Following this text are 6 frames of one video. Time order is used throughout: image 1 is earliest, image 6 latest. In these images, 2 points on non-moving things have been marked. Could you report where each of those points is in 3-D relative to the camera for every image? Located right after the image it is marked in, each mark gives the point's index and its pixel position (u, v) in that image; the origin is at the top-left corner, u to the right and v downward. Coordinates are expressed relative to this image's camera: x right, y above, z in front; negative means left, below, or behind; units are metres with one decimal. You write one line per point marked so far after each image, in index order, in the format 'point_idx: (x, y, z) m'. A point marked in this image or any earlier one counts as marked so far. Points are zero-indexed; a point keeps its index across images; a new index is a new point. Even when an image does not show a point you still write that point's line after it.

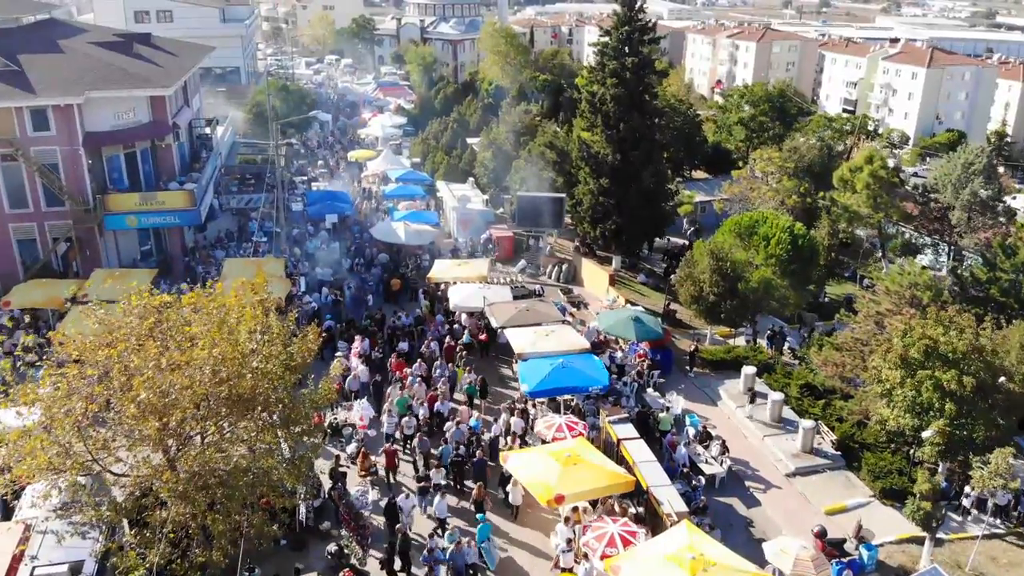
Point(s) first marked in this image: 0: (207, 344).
0: (-4.4, -0.8, +14.5) m
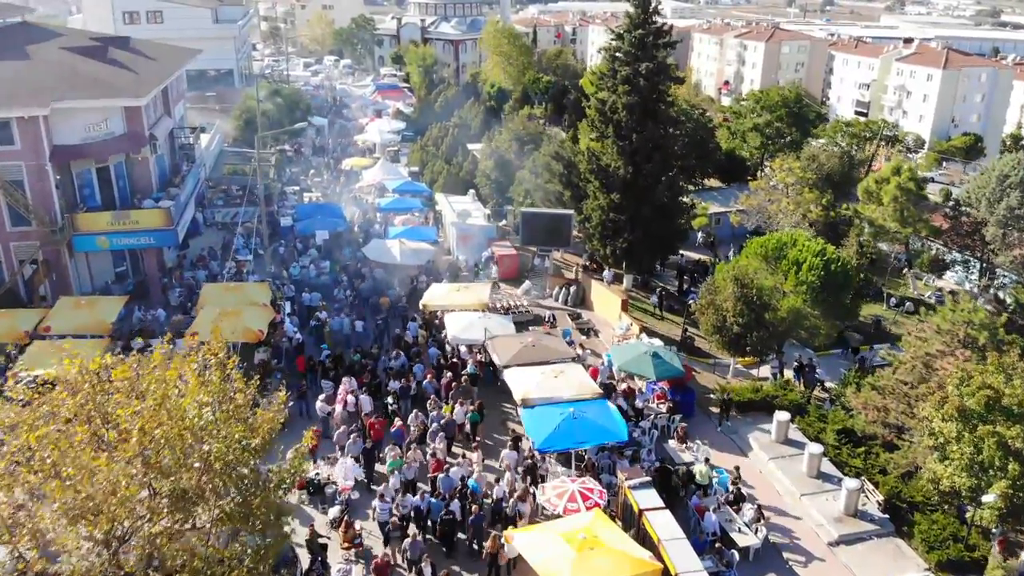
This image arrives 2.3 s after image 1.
0: (-4.3, -1.6, +12.0) m
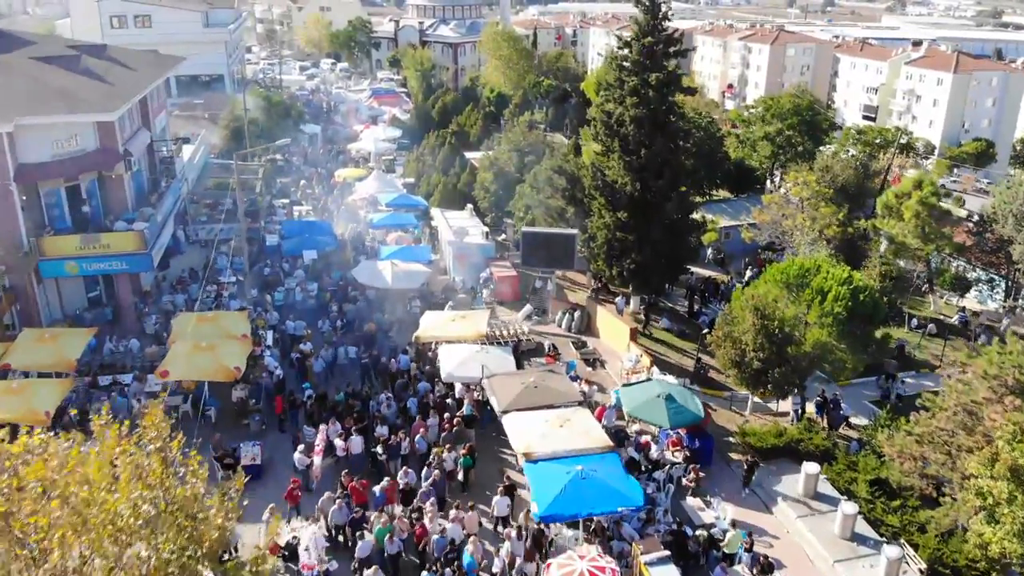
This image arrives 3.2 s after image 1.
0: (-4.3, -2.3, +10.0) m
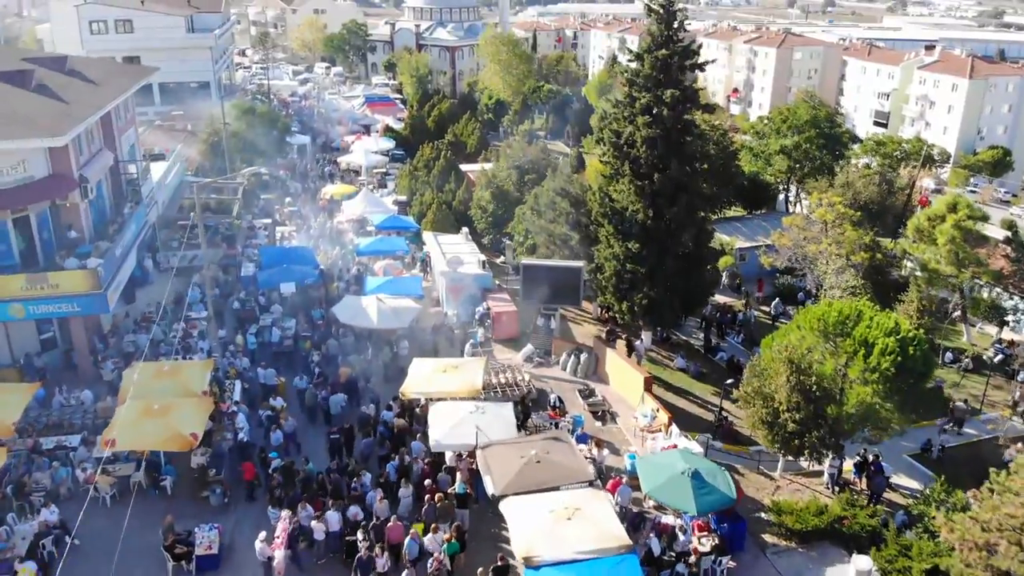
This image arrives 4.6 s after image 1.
0: (-4.3, -3.4, +7.0) m
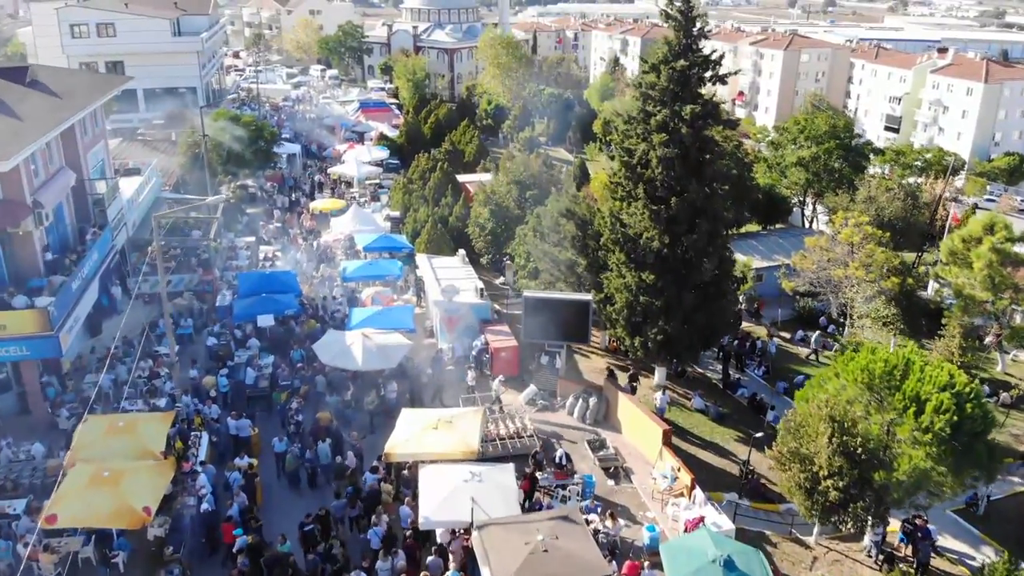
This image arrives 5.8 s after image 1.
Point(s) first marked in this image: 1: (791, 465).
0: (-4.2, -4.3, +4.4) m
1: (+5.0, -3.3, +18.6) m
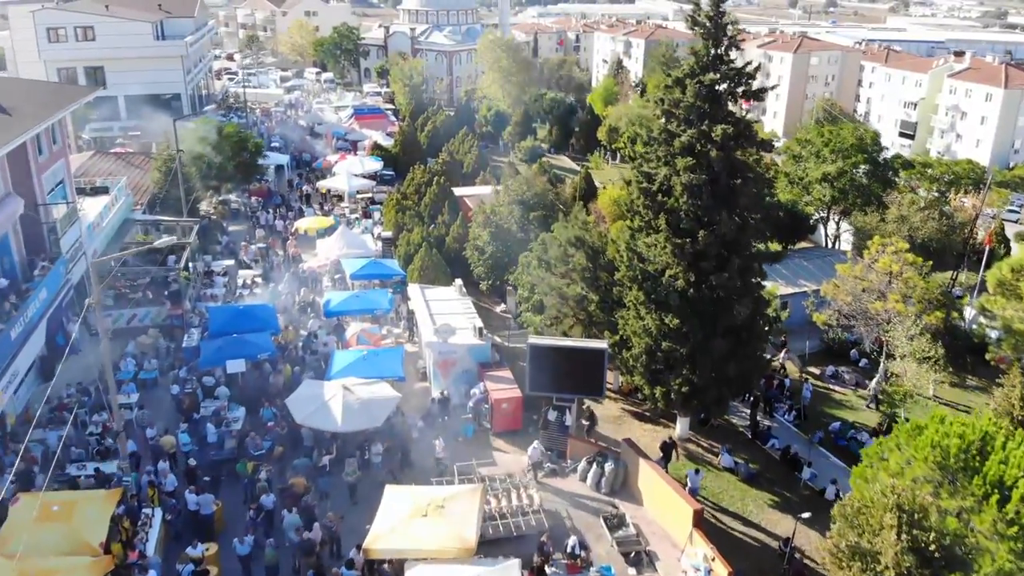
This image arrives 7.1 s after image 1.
0: (-4.1, -5.2, +1.3) m
1: (+5.1, -4.3, +15.5) m
